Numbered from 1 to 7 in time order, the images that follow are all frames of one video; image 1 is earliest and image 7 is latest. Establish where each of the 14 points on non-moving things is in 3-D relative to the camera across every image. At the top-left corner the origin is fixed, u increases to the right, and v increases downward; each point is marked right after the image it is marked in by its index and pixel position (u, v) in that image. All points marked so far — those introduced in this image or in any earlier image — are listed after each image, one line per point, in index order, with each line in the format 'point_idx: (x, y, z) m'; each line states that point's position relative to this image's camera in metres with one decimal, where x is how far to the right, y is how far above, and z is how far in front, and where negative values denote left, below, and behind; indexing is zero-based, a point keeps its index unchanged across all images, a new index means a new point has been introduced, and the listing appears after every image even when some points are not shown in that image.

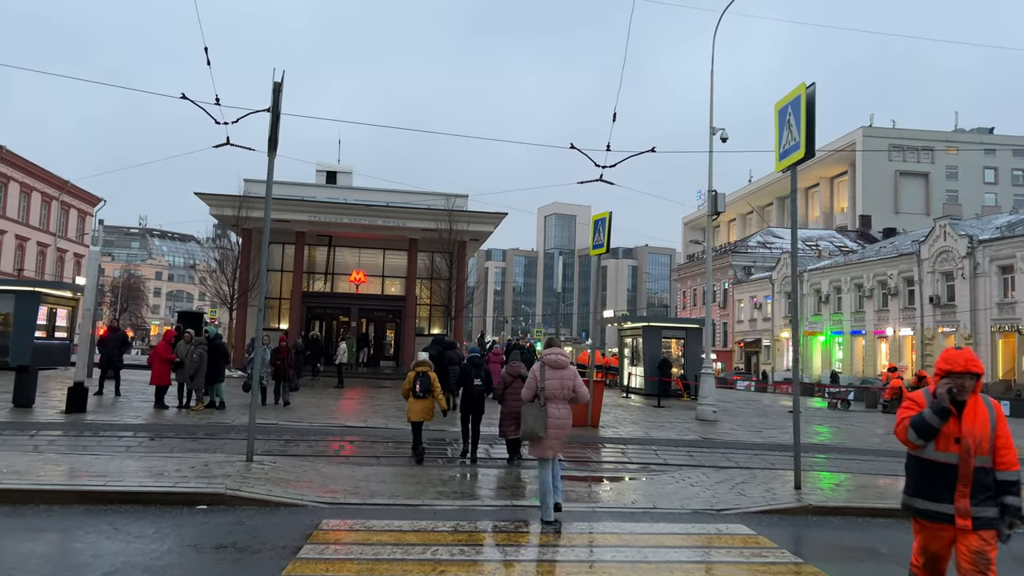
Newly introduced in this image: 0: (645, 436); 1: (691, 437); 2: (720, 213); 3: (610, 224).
0: (+2.4, -2.7, +14.7) m
1: (+3.3, -2.7, +14.7) m
2: (+4.8, +1.7, +18.4) m
3: (+1.9, +1.3, +15.2) m
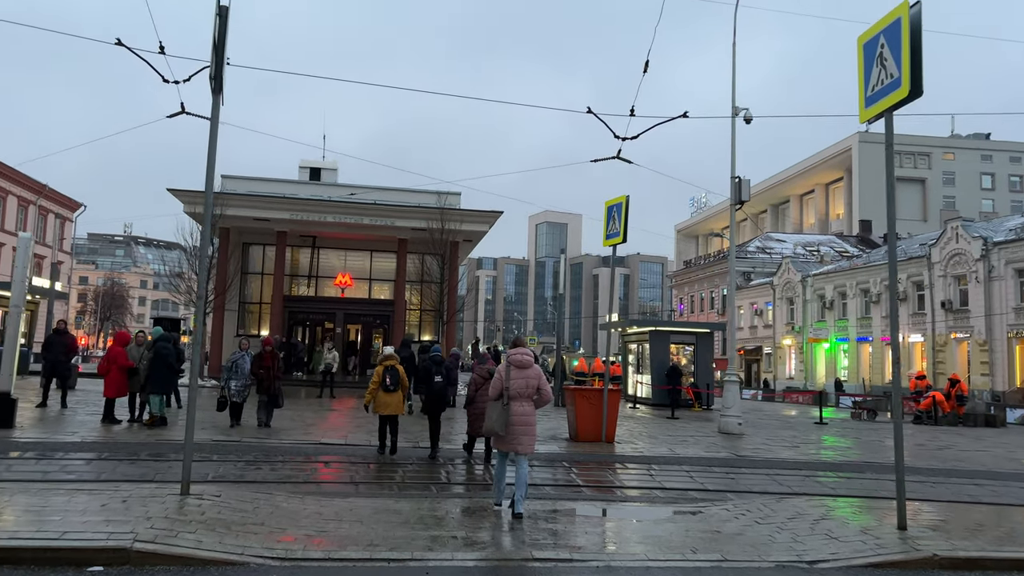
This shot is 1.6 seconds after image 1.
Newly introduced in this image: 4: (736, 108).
0: (+2.5, -2.6, +12.7) m
1: (+3.4, -2.6, +12.7) m
2: (+4.8, +1.8, +16.5) m
3: (+1.9, +1.4, +13.2) m
4: (+4.7, +3.8, +16.9) m
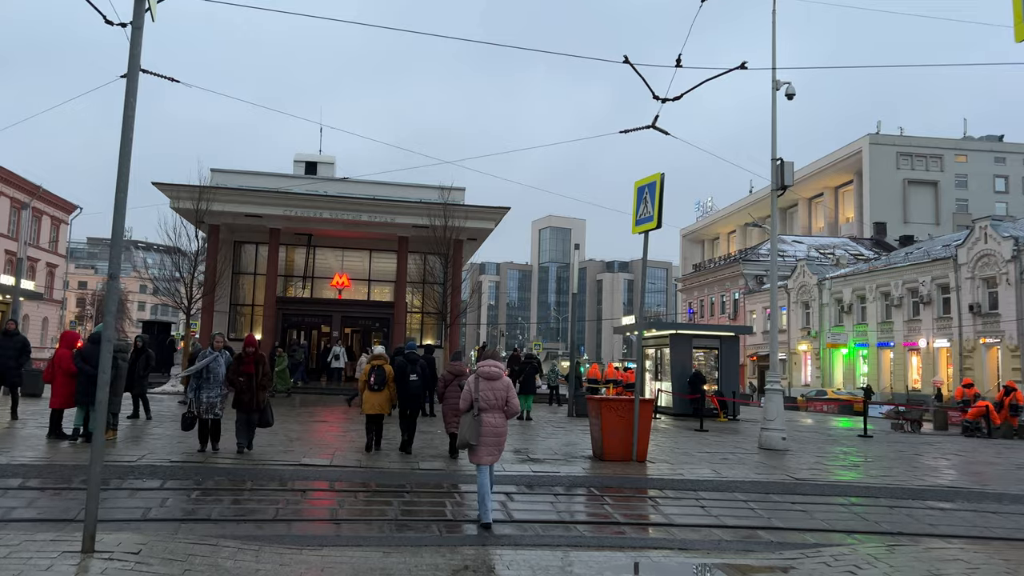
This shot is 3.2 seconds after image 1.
0: (+2.7, -2.5, +10.8) m
1: (+3.6, -2.5, +10.8) m
2: (+5.0, +1.9, +14.6) m
3: (+2.1, +1.4, +11.4) m
4: (+5.0, +3.9, +15.0) m
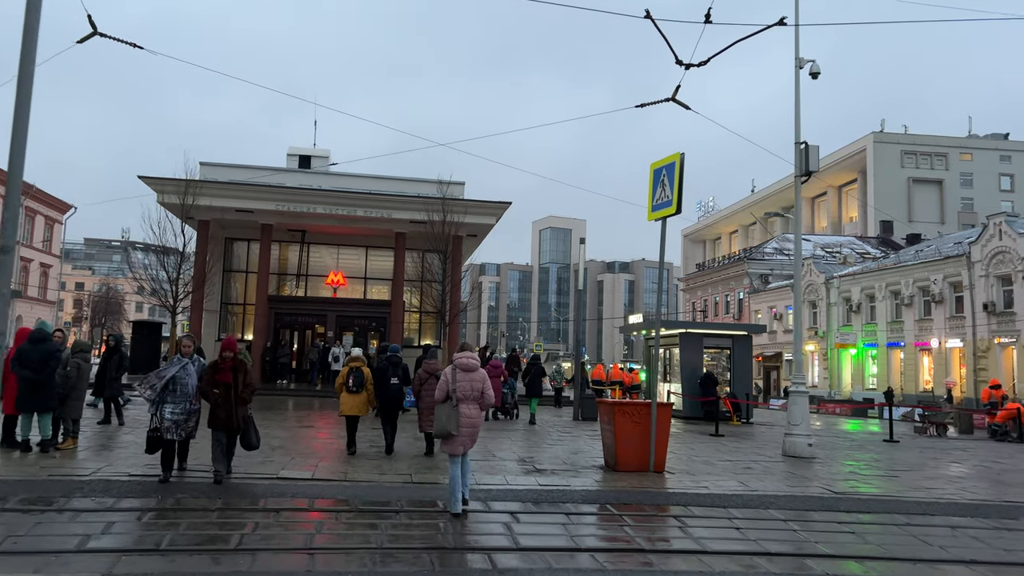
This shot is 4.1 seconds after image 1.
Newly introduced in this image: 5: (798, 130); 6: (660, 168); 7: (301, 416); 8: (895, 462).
0: (+2.8, -2.4, +9.7) m
1: (+3.6, -2.4, +9.7) m
2: (+5.1, +2.0, +13.5) m
3: (+2.2, +1.5, +10.2) m
4: (+5.0, +4.0, +13.9) m
5: (+4.9, +2.7, +13.7) m
6: (+2.0, +1.6, +10.8) m
7: (-5.2, -3.2, +19.7) m
8: (+6.2, -2.8, +12.9) m
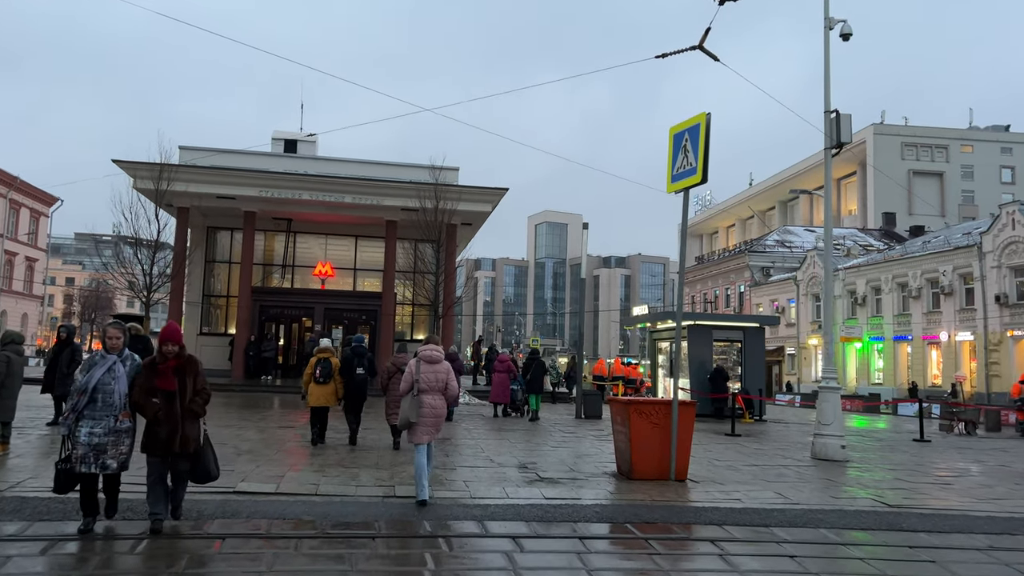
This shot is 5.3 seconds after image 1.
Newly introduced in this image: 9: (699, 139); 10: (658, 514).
0: (+2.8, -2.2, +8.4) m
1: (+3.6, -2.2, +8.4) m
2: (+5.1, +2.2, +12.1) m
3: (+2.2, +1.8, +8.9) m
4: (+5.0, +4.2, +12.5) m
5: (+4.9, +3.0, +12.4) m
6: (+2.0, +1.8, +9.4) m
7: (-5.2, -2.9, +18.3) m
8: (+6.2, -2.6, +11.6) m
9: (+2.1, +1.7, +9.0) m
10: (+1.4, -2.1, +7.4) m
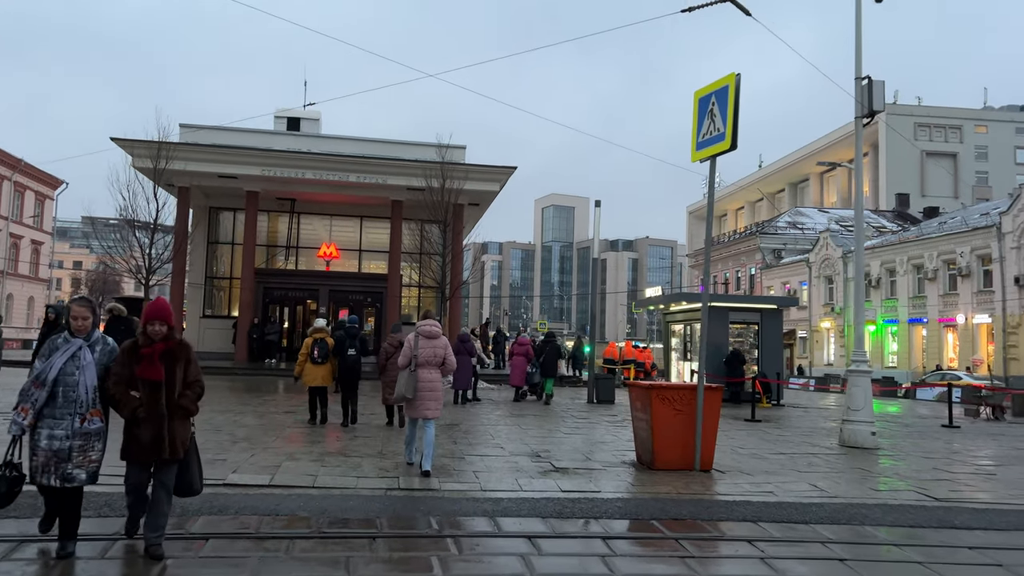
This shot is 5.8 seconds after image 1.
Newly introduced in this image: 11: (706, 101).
0: (+2.9, -1.9, +7.7) m
1: (+3.8, -2.0, +7.7) m
2: (+5.2, +2.5, +11.4) m
3: (+2.3, +2.0, +8.2) m
4: (+5.2, +4.5, +11.8) m
5: (+5.1, +3.3, +11.6) m
6: (+2.1, +2.1, +8.7) m
7: (-5.0, -2.5, +17.8) m
8: (+6.4, -2.3, +11.0) m
9: (+2.2, +1.9, +8.3) m
10: (+1.5, -1.9, +6.8) m
11: (+2.1, +2.0, +8.7) m
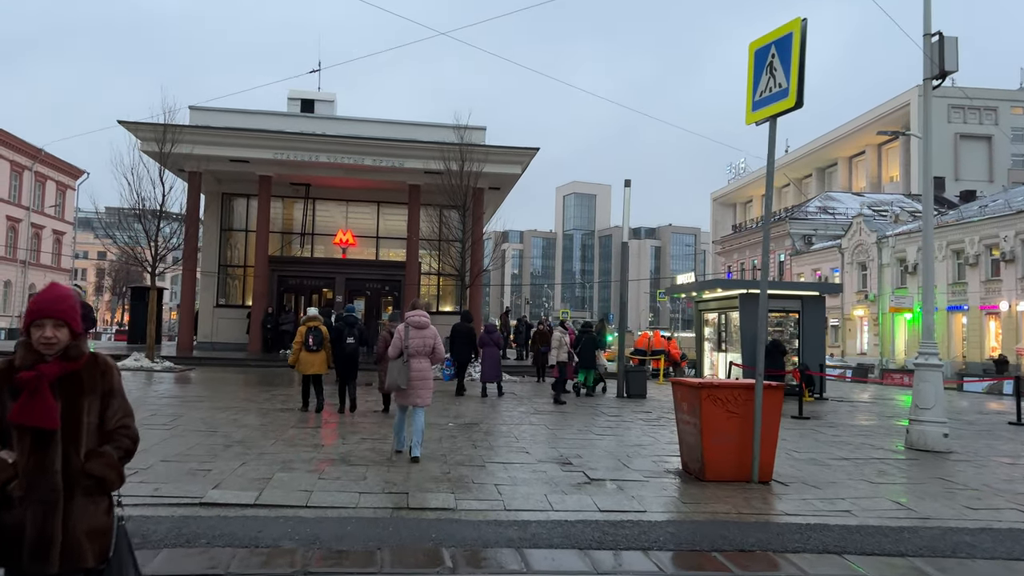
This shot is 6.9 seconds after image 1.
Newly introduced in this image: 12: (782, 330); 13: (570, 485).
0: (+3.1, -1.8, +6.6) m
1: (+4.0, -1.8, +6.5) m
2: (+5.5, +2.7, +10.1) m
3: (+2.5, +2.2, +7.0) m
4: (+5.5, +4.8, +10.4) m
5: (+5.4, +3.5, +10.3) m
6: (+2.4, +2.3, +7.5) m
7: (-4.5, -2.2, +16.8) m
8: (+6.7, -2.1, +9.7) m
9: (+2.5, +2.1, +7.1) m
10: (+1.7, -1.8, +5.7) m
11: (+2.4, +2.2, +7.5) m
12: (+6.4, -1.0, +19.0) m
13: (+0.5, -1.7, +7.0) m
